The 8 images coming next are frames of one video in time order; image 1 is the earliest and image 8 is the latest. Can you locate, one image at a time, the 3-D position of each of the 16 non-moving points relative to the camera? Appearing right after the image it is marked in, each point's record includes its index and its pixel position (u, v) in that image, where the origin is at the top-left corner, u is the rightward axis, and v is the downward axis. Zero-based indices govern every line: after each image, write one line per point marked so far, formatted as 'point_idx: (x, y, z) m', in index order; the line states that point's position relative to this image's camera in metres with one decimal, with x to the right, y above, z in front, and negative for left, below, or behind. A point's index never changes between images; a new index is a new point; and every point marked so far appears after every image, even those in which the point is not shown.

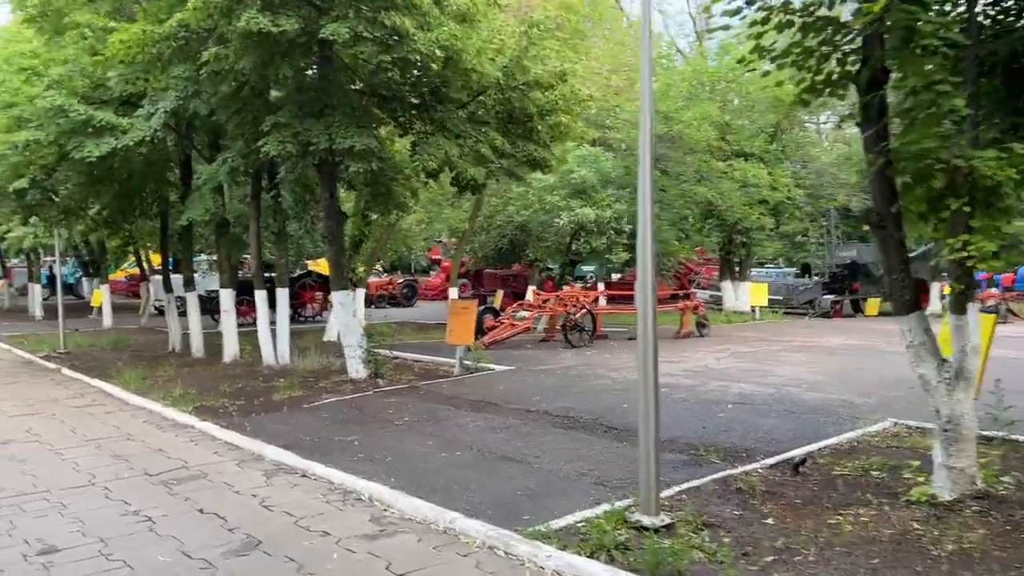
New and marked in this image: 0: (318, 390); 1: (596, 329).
0: (-2.5, -1.3, +10.8) m
1: (+1.5, -0.7, +15.2) m
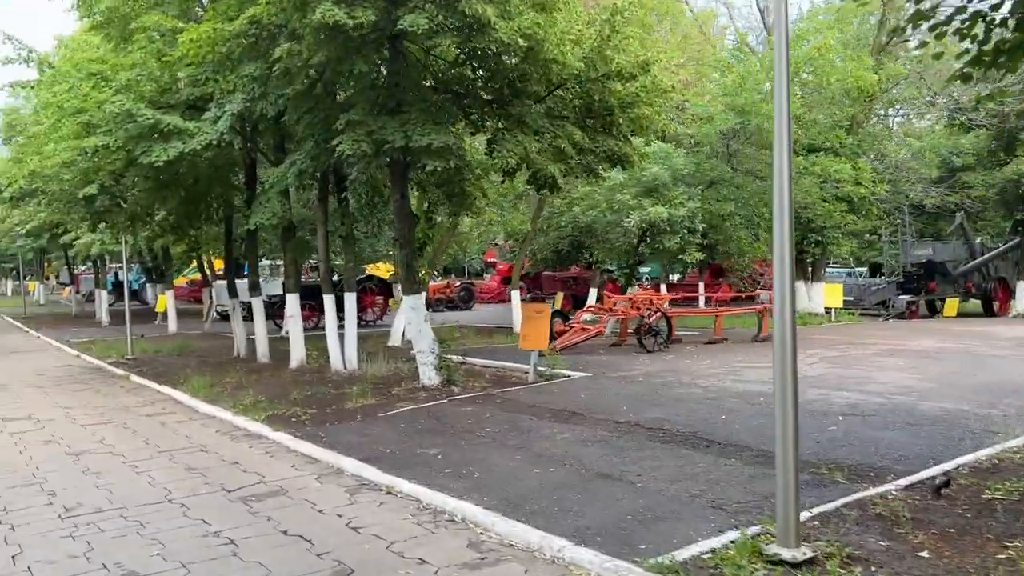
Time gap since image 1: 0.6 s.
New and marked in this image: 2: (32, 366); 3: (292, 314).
0: (-1.5, -1.4, +10.4) m
1: (+2.8, -0.8, +14.6) m
2: (-10.1, -1.6, +17.7) m
3: (-4.0, -0.5, +15.3) m
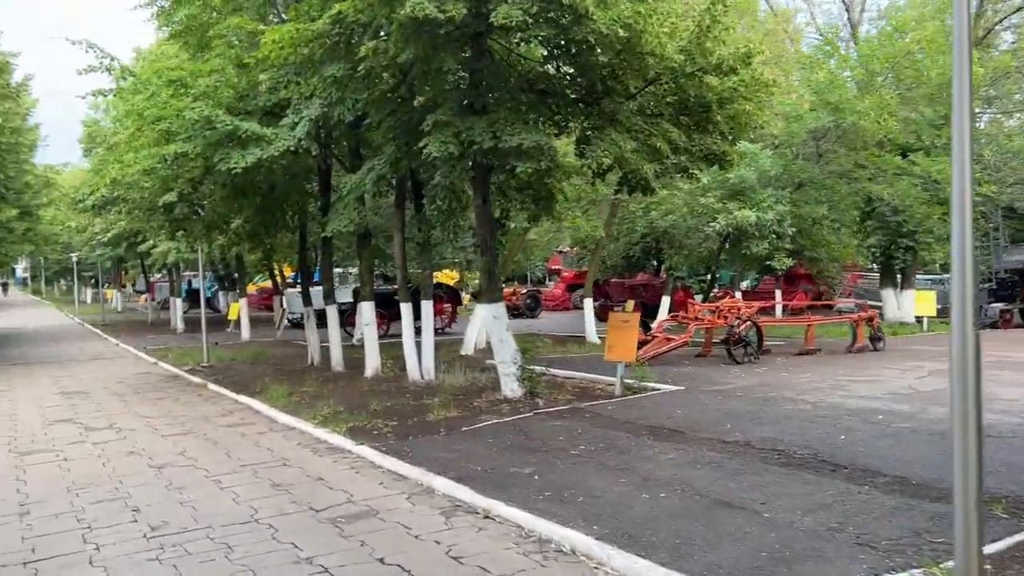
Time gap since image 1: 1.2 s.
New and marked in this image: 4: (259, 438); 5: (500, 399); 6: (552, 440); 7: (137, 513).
0: (-0.4, -1.5, +10.0) m
1: (+4.1, -0.9, +13.9) m
2: (-8.5, -1.8, +17.9) m
3: (-2.6, -0.6, +15.0) m
4: (-2.8, -1.7, +9.5) m
5: (-0.1, -1.4, +10.5) m
6: (+0.4, -1.5, +8.2) m
7: (-2.9, -1.7, +6.5) m
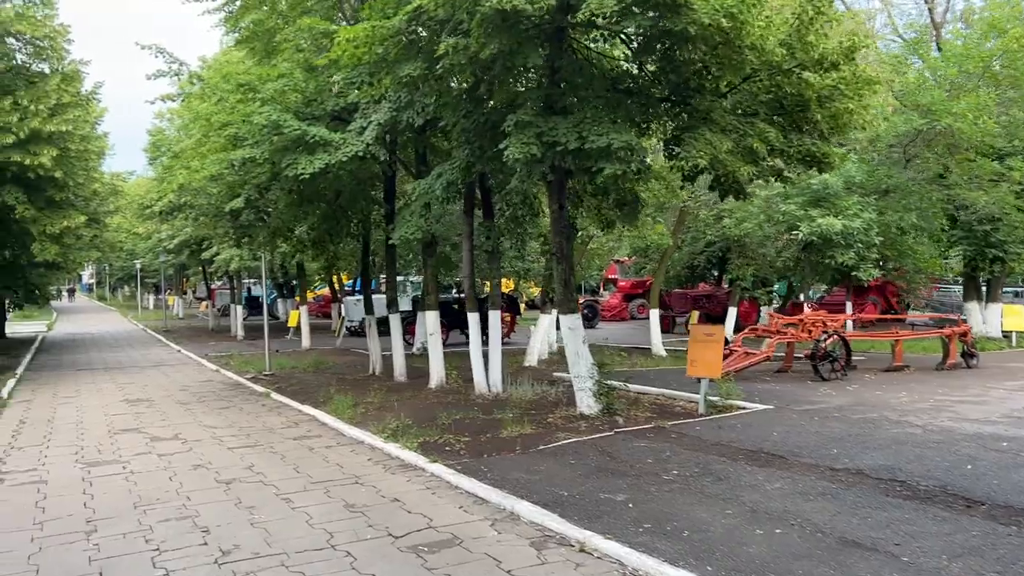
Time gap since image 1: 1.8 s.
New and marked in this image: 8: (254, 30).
0: (+0.4, -1.6, +9.5) m
1: (+5.2, -1.1, +13.1) m
2: (-7.1, -2.0, +17.9) m
3: (-1.4, -0.8, +14.7) m
4: (-2.0, -1.8, +9.1) m
5: (+0.8, -1.5, +10.0) m
6: (+1.2, -1.6, +7.6) m
7: (-2.2, -1.8, +6.1) m
8: (-4.6, +4.6, +15.1) m
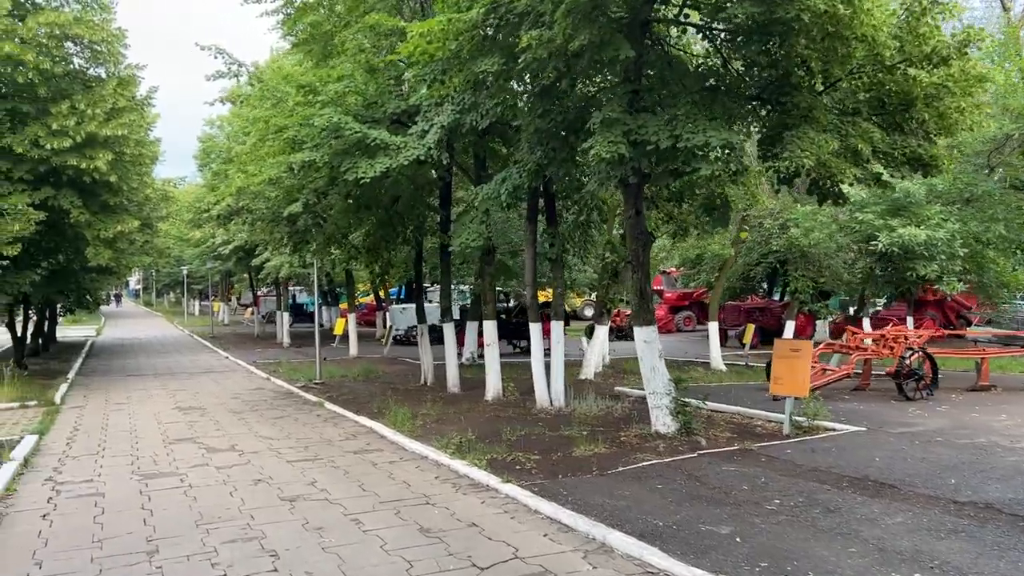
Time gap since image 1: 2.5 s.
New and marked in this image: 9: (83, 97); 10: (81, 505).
0: (+1.2, -1.7, +8.9) m
1: (+6.1, -1.3, +12.3) m
2: (-6.0, -2.1, +17.6) m
3: (-0.4, -0.9, +14.2) m
4: (-1.2, -1.9, +8.7) m
5: (+1.6, -1.6, +9.4) m
6: (+1.8, -1.7, +7.0) m
7: (-1.6, -1.8, +5.7) m
8: (-3.5, +4.5, +14.8) m
9: (-9.0, +4.0, +17.7) m
10: (-3.7, -1.9, +7.3) m
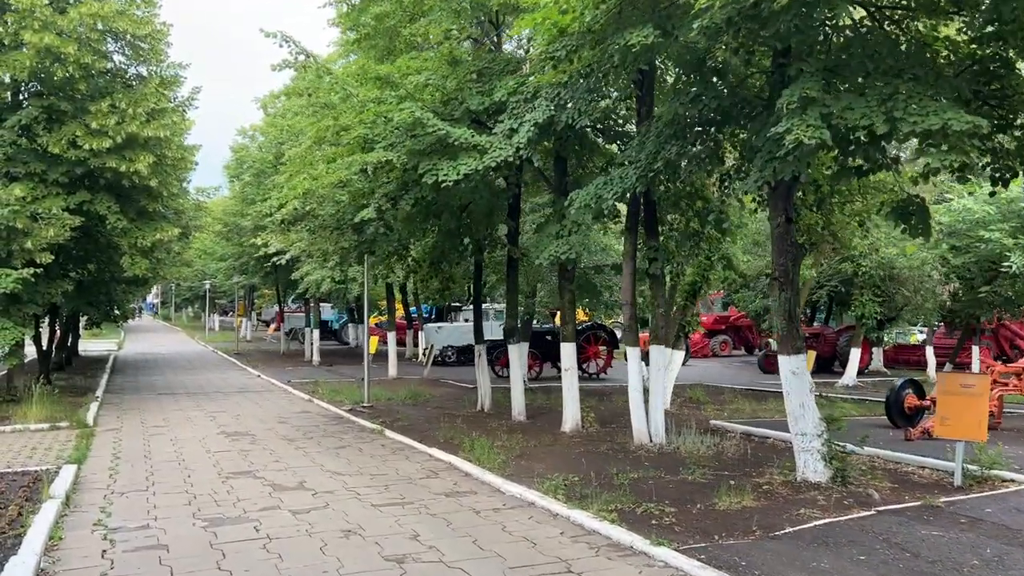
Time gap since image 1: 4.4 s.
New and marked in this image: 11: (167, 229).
0: (+2.4, -1.9, +7.5) m
1: (+7.4, -1.7, +10.8) m
2: (-4.7, -2.4, +16.3) m
3: (+0.9, -1.2, +12.8) m
4: (-0.1, -2.0, +7.3) m
5: (+2.7, -1.8, +8.0) m
6: (+3.0, -1.8, +5.6) m
7: (-0.5, -1.9, +4.3) m
8: (-2.2, +4.2, +13.6) m
9: (-7.6, +3.8, +16.5) m
10: (-2.6, -1.9, +6.0) m
11: (-7.1, +1.2, +17.4) m
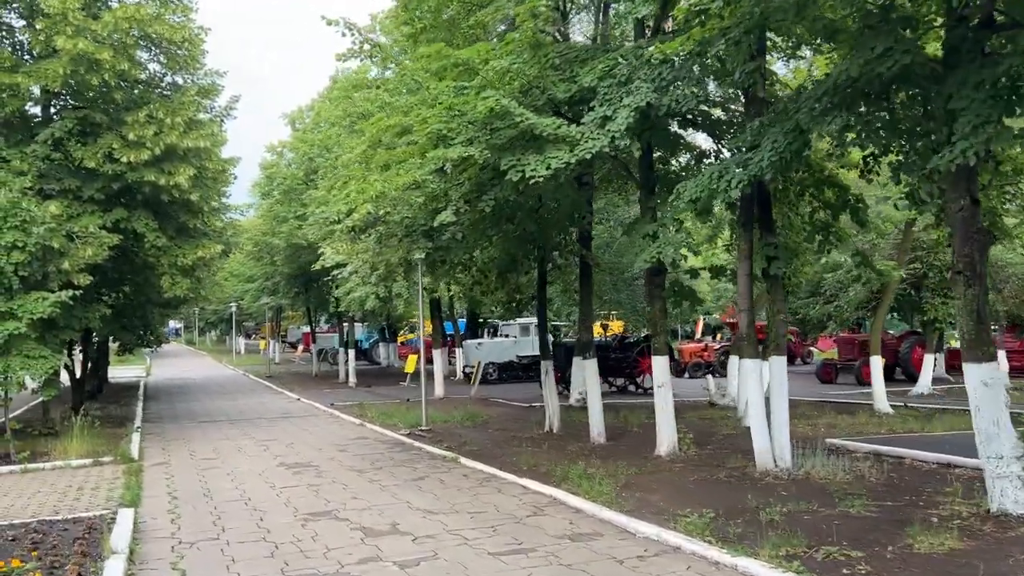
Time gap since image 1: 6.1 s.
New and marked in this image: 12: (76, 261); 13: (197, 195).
0: (+3.5, -1.8, +6.2) m
1: (+8.5, -1.5, +9.4) m
2: (-3.4, -2.7, +15.1) m
3: (+2.1, -1.3, +11.6) m
4: (+1.0, -2.0, +6.0) m
5: (+3.8, -1.8, +6.7) m
6: (+4.0, -1.7, +4.3) m
7: (+0.6, -1.9, +3.0) m
8: (-1.1, +4.0, +12.5) m
9: (-6.5, +3.4, +15.5) m
10: (-1.5, -2.0, +4.8) m
11: (-5.9, +0.8, +16.3) m
12: (-7.0, +0.4, +13.6) m
13: (-5.9, +1.8, +15.9) m
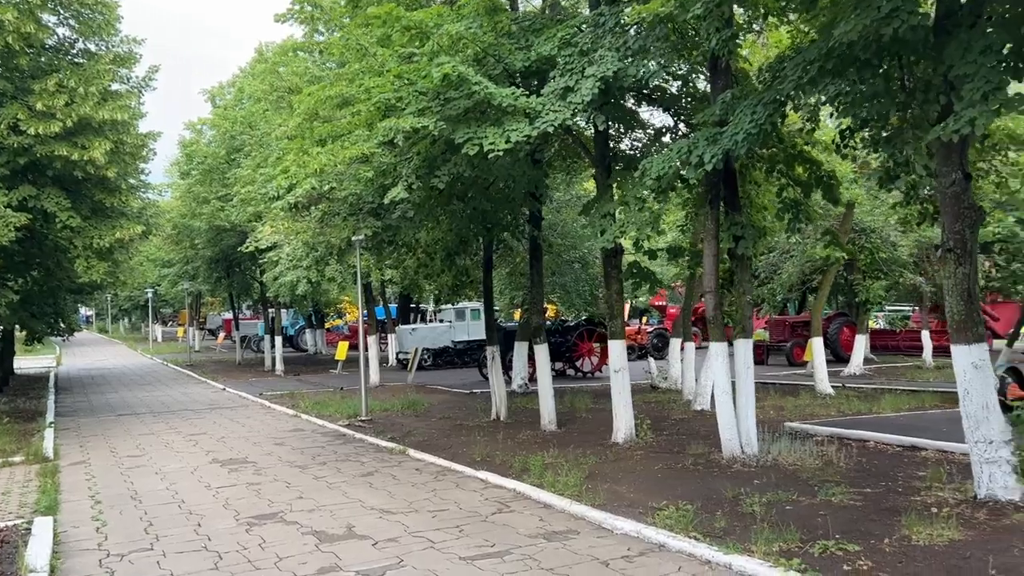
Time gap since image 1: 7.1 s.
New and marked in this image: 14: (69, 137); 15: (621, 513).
0: (+3.3, -1.7, +6.0) m
1: (+8.0, -1.3, +9.6) m
2: (-4.3, -2.4, +14.3) m
3: (+1.4, -1.1, +11.2) m
4: (+0.9, -1.9, +5.6) m
5: (+3.6, -1.6, +6.5) m
6: (+4.0, -1.6, +4.1) m
7: (+0.7, -1.8, +2.6) m
8: (-1.8, +4.2, +11.7) m
9: (-7.4, +3.6, +14.3) m
10: (-1.6, -1.9, +4.1) m
11: (-6.9, +1.1, +15.1) m
12: (-7.8, +0.7, +12.3) m
13: (-7.0, +2.0, +14.7) m
14: (-7.4, +2.5, +14.1) m
15: (+0.9, -1.9, +7.2) m
